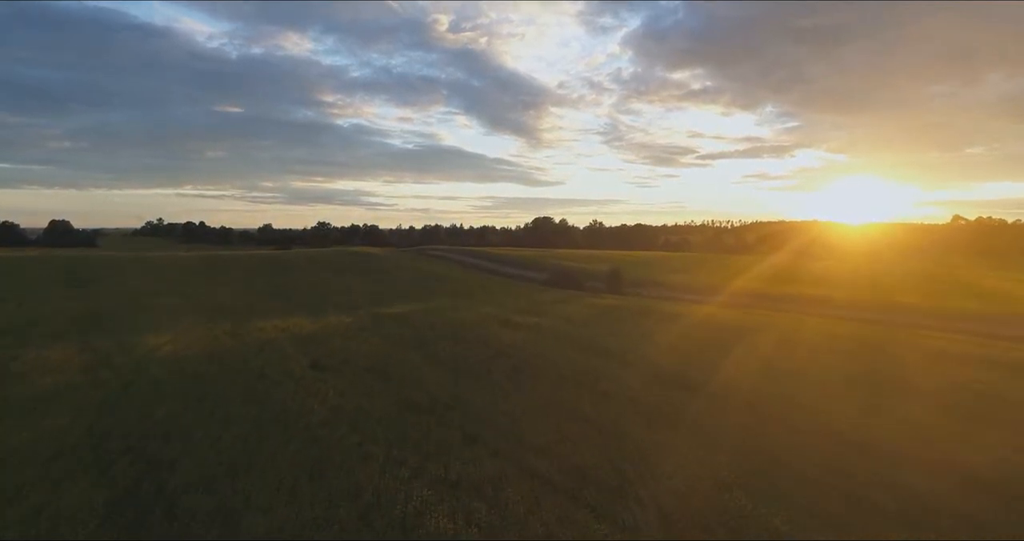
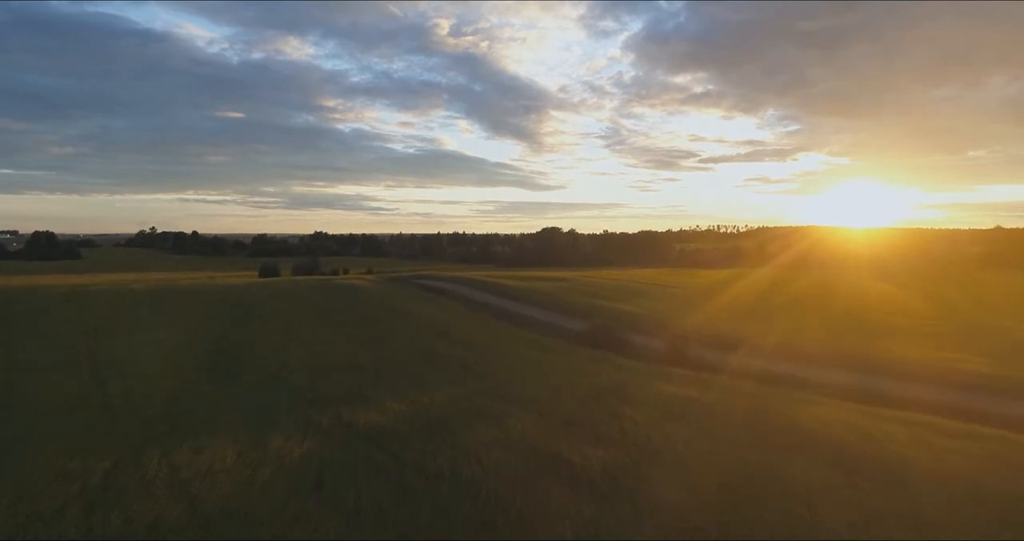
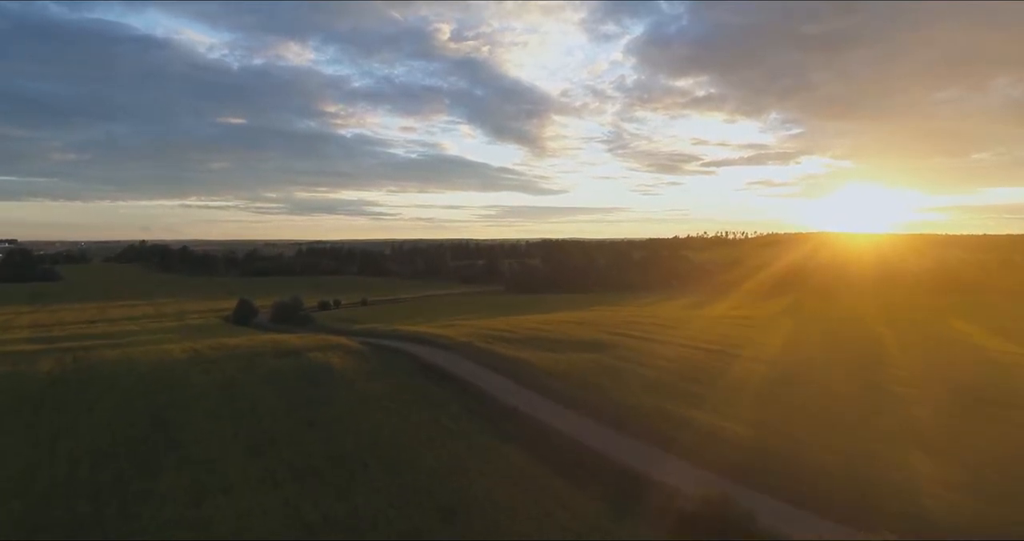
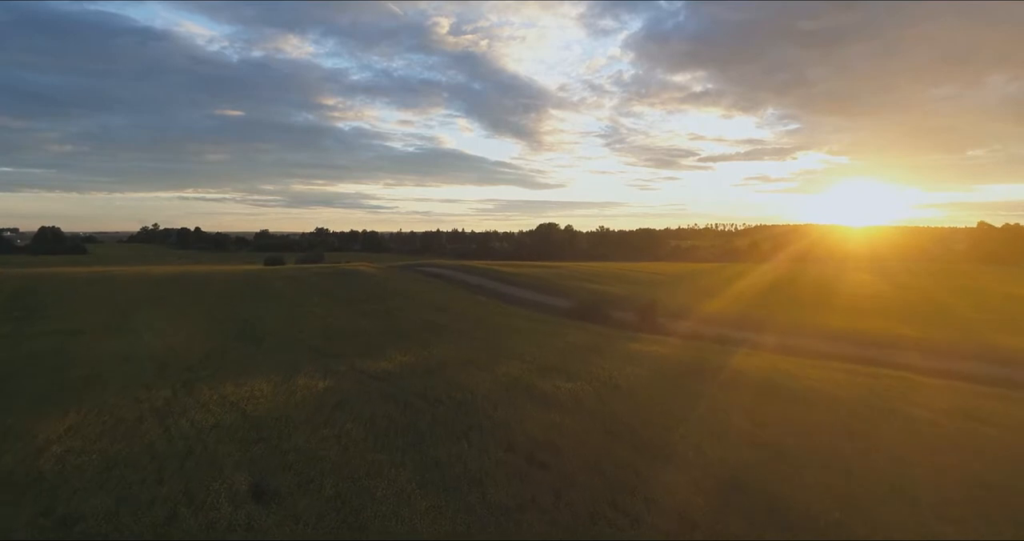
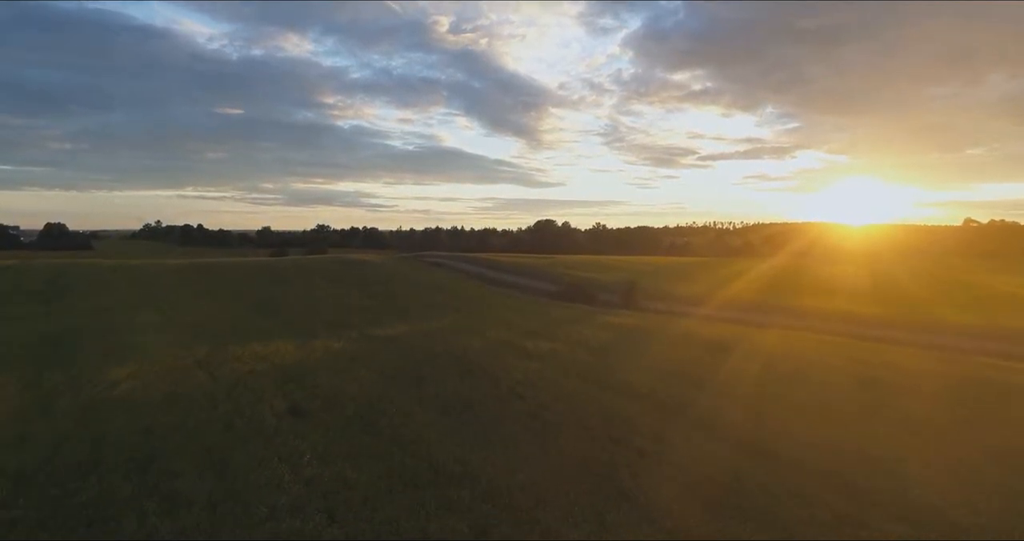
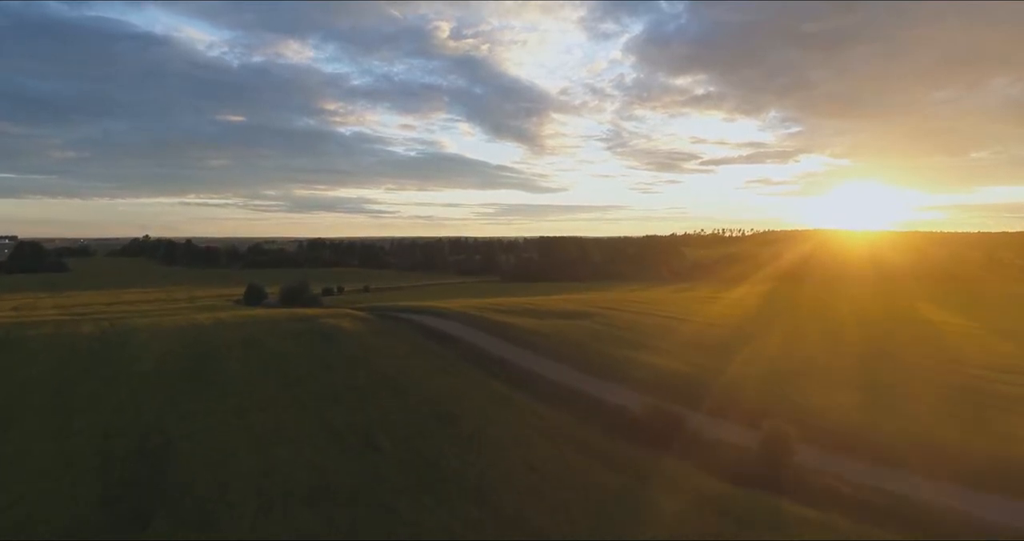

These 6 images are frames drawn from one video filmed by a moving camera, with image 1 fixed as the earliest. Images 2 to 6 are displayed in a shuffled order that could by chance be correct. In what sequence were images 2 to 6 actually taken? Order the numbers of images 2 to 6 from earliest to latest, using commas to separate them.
5, 4, 2, 6, 3
